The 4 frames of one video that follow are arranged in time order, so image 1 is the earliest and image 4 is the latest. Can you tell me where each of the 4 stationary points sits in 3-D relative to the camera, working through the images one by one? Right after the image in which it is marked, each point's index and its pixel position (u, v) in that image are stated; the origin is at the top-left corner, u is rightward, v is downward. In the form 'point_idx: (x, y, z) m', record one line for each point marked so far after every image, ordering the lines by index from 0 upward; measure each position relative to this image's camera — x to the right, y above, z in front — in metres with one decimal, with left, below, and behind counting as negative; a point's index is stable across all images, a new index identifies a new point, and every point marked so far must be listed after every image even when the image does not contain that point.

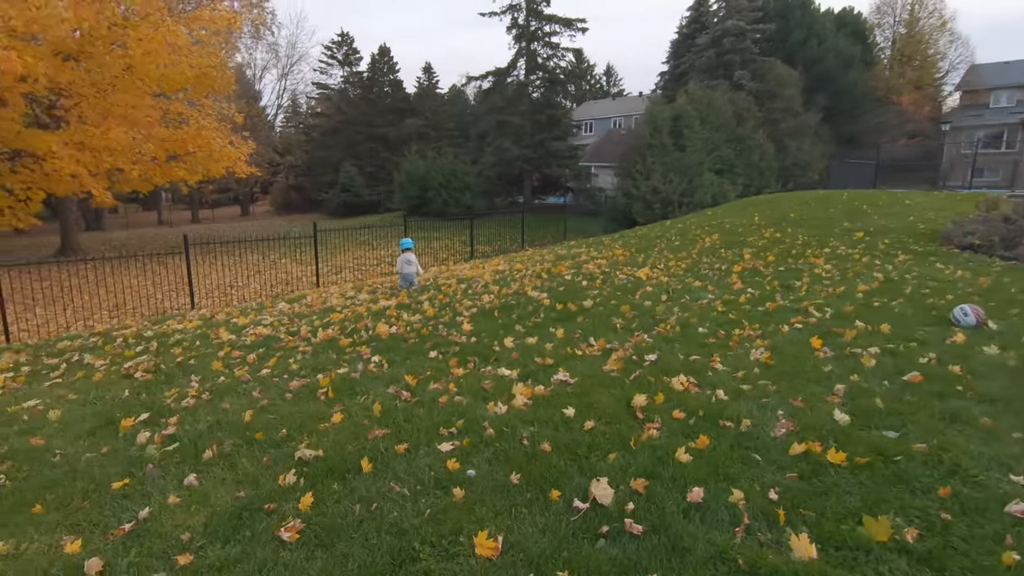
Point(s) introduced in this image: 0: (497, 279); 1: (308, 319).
0: (-0.3, +0.2, +8.8) m
1: (-2.4, -0.4, +6.4) m
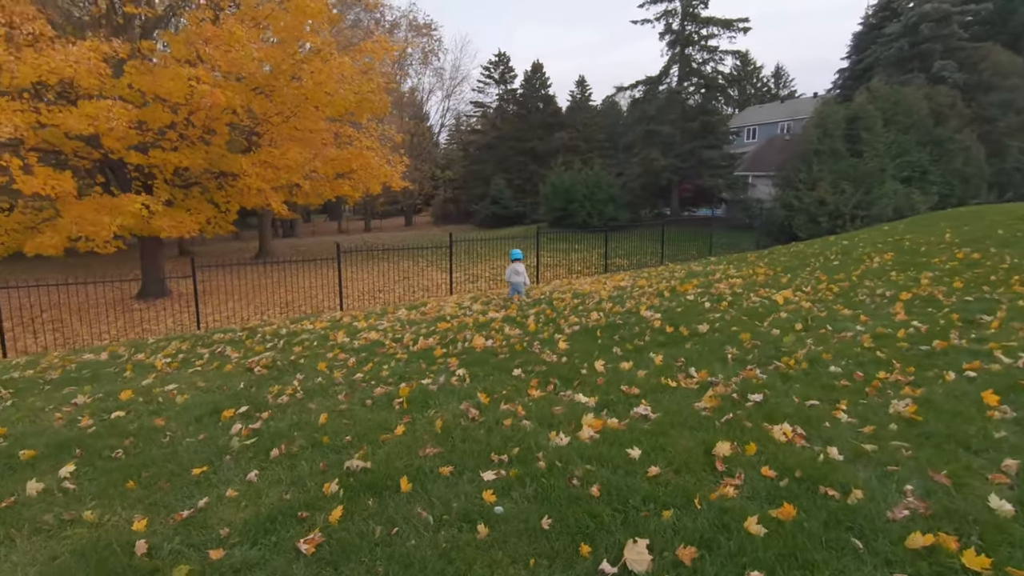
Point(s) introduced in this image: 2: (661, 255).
0: (+1.6, -0.1, +8.4) m
1: (-1.2, -0.5, +6.7) m
2: (+5.2, +1.1, +18.8) m
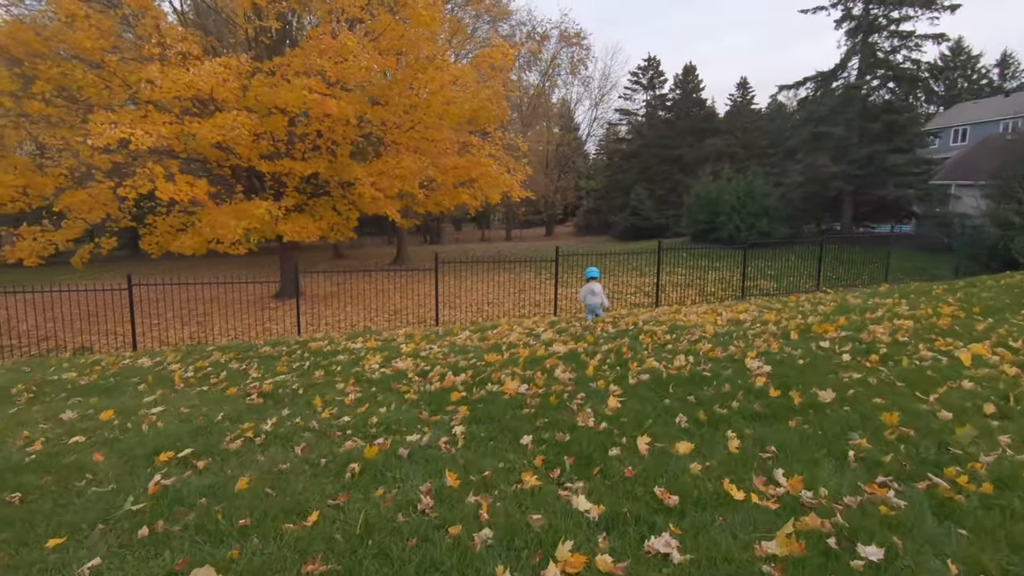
0: (+2.6, -0.5, +6.7) m
1: (-0.5, -0.7, +5.8) m
2: (+8.9, +0.3, +15.7) m
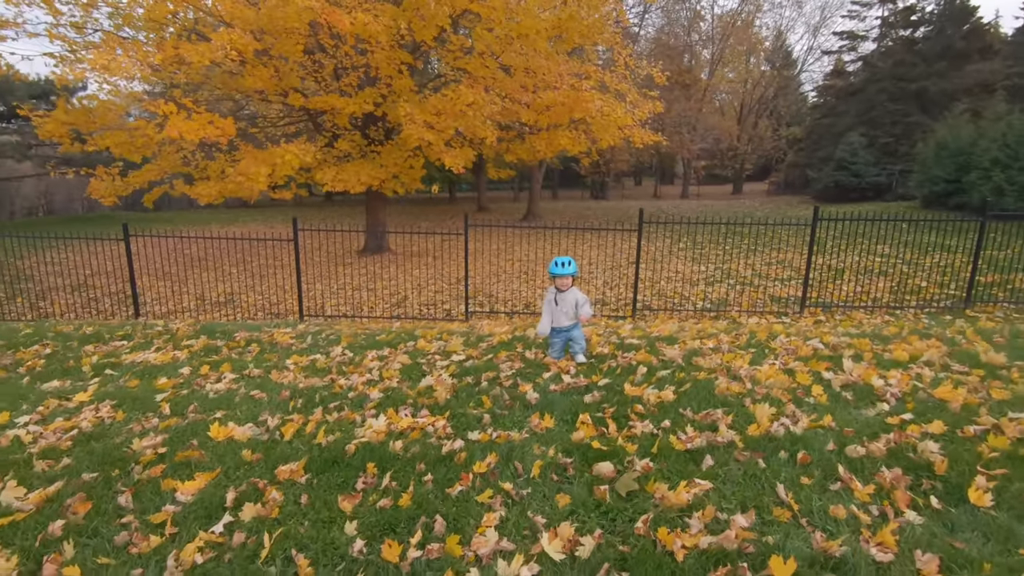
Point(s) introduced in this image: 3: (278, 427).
0: (+1.4, -0.8, +2.9) m
1: (-1.8, -0.7, +3.1) m
2: (+10.5, +0.1, +9.1) m
3: (-1.3, -0.8, +3.0) m
